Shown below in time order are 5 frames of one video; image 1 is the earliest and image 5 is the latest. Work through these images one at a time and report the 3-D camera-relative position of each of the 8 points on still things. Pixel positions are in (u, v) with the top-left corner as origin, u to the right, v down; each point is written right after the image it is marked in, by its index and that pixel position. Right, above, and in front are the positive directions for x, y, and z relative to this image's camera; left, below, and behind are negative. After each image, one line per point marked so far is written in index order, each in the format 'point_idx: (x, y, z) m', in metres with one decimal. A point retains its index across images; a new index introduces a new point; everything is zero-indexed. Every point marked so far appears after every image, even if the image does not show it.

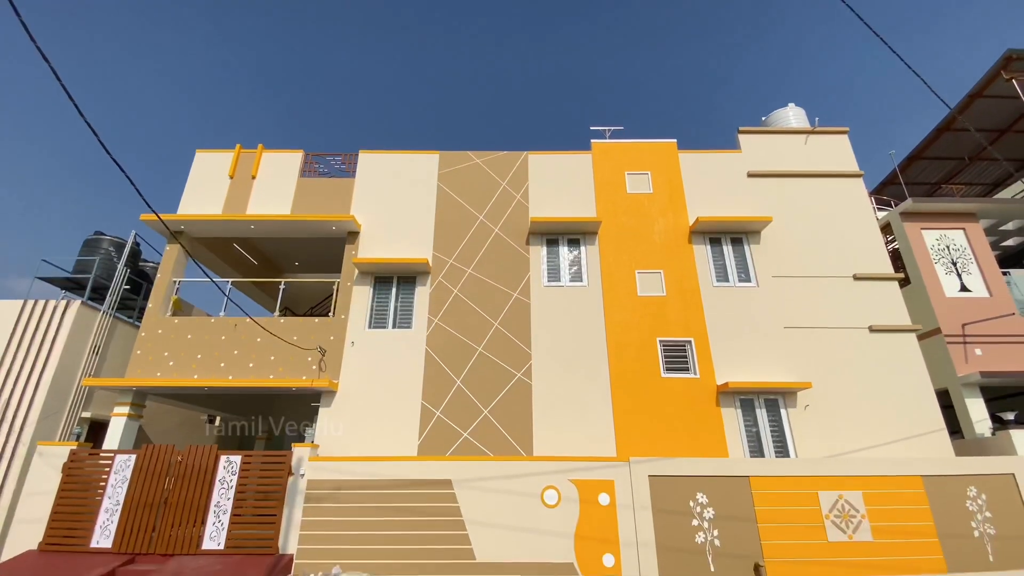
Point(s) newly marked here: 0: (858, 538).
0: (+6.7, -4.8, +9.9) m
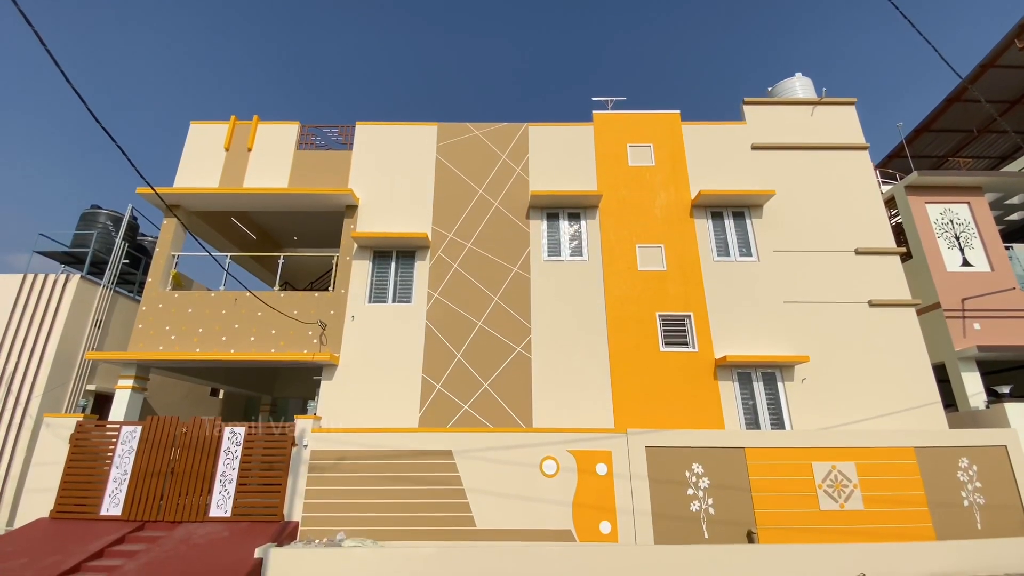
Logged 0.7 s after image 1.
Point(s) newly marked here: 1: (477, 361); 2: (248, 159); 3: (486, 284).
0: (+6.7, -4.3, +10.1) m
1: (-0.8, -1.7, +11.7) m
2: (-6.9, +3.4, +13.4) m
3: (-0.6, +0.1, +12.4) m
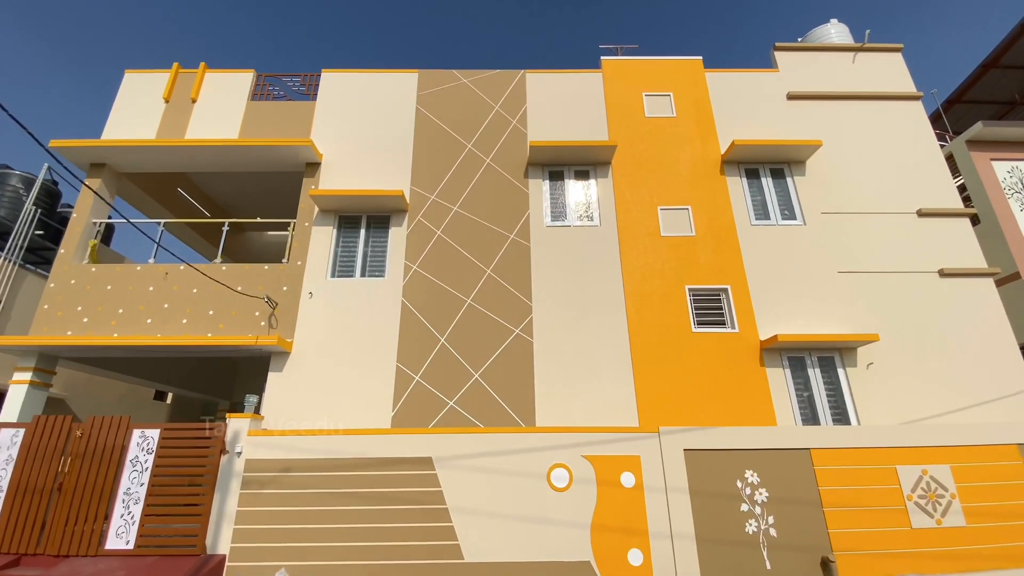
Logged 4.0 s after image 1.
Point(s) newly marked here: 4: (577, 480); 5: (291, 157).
0: (+6.6, -3.6, +7.8) m
1: (-0.8, -1.1, +9.5) m
2: (-7.0, +3.9, +11.3) m
3: (-0.7, +0.7, +10.2) m
4: (+1.0, -2.9, +7.6) m
5: (-4.6, +2.7, +10.6) m
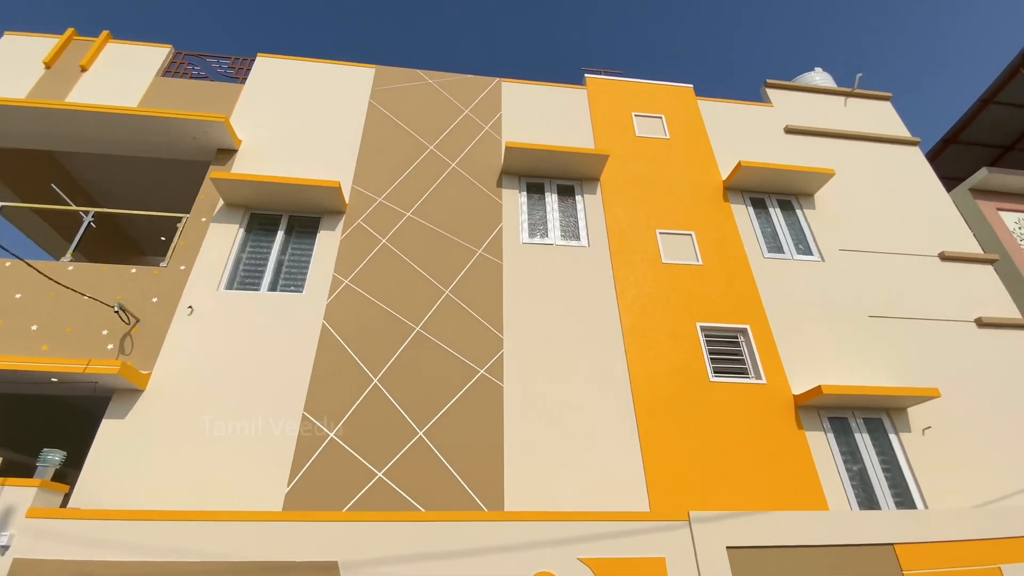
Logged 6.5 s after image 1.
0: (+6.2, -4.0, +5.5) m
1: (-1.4, -1.4, +6.8) m
2: (-7.5, +3.6, +8.8) m
3: (-1.2, +0.3, +7.9) m
4: (+0.5, -3.0, +4.9) m
5: (-5.0, +2.4, +8.2) m
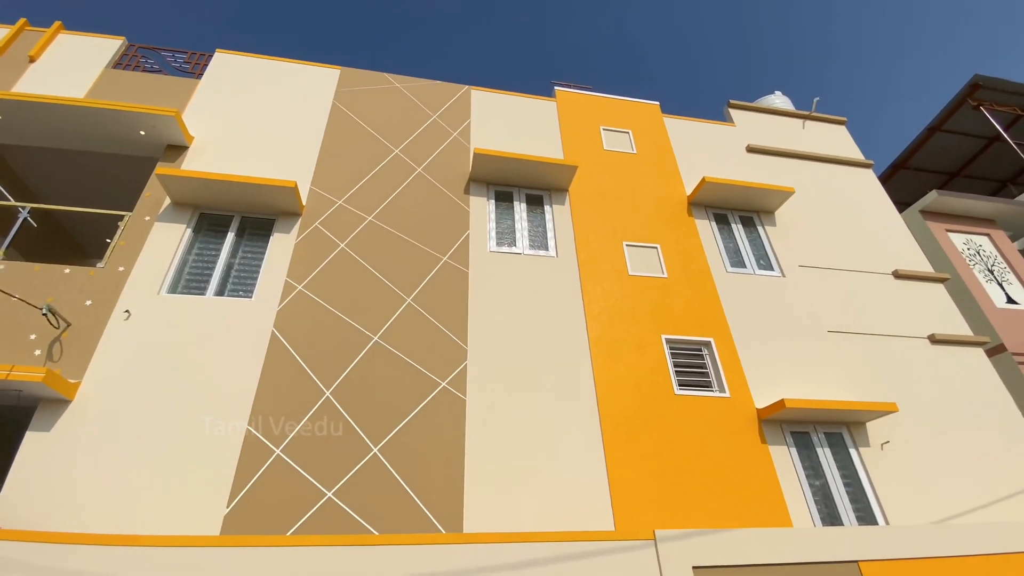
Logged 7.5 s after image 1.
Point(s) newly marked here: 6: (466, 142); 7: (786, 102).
0: (+5.7, -4.1, +5.5) m
1: (-1.8, -1.5, +6.5) m
2: (-8.0, +3.5, +8.2) m
3: (-1.8, +0.1, +7.6) m
4: (+0.2, -3.0, +4.6) m
5: (-5.5, +2.3, +7.7) m
6: (-0.9, +2.7, +9.5) m
7: (+7.6, +5.2, +14.1) m
